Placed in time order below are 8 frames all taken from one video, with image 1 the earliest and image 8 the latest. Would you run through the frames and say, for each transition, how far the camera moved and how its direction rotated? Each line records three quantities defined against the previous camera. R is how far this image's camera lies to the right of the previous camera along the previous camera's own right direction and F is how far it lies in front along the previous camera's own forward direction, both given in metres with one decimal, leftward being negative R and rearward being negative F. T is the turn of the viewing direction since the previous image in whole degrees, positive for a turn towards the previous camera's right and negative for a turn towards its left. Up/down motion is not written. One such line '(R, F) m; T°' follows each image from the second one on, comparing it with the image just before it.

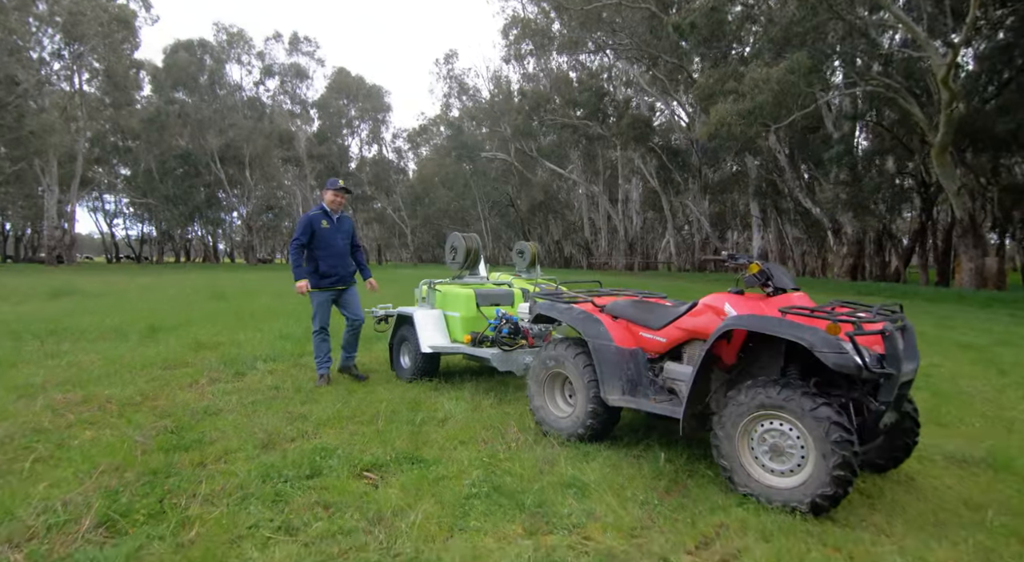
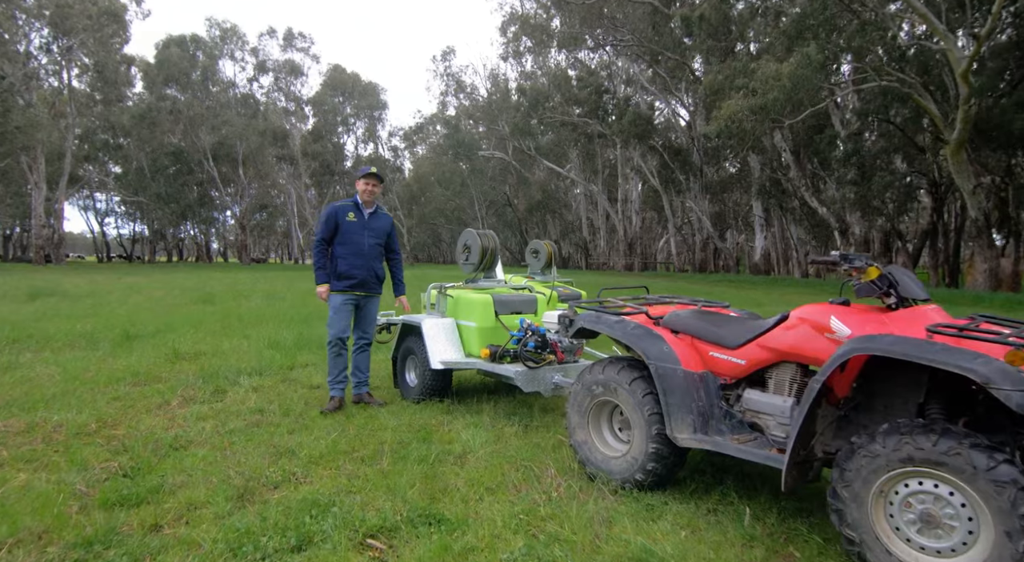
(-0.3, +0.9) m; 0°
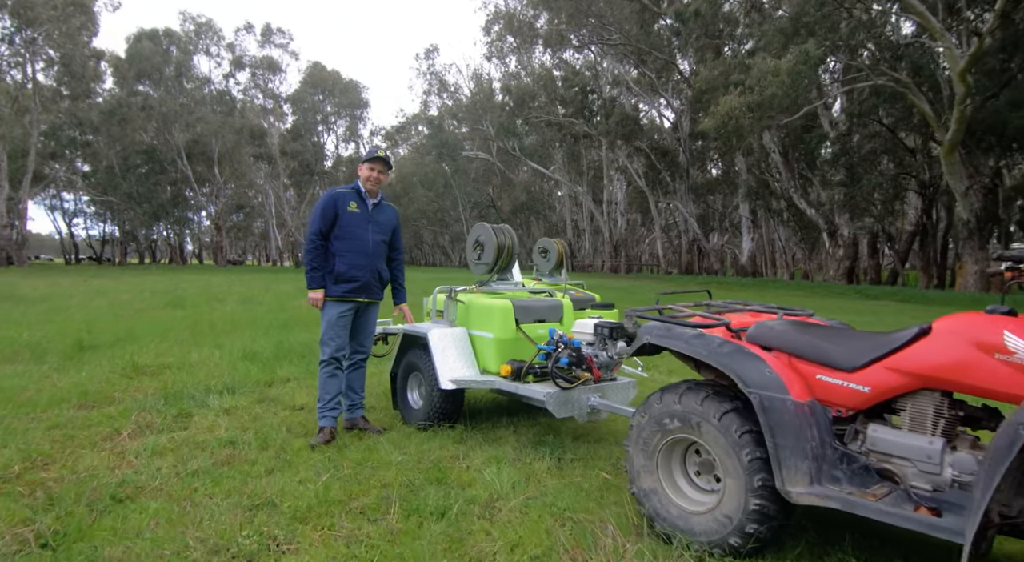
(-0.3, +0.9) m; +2°
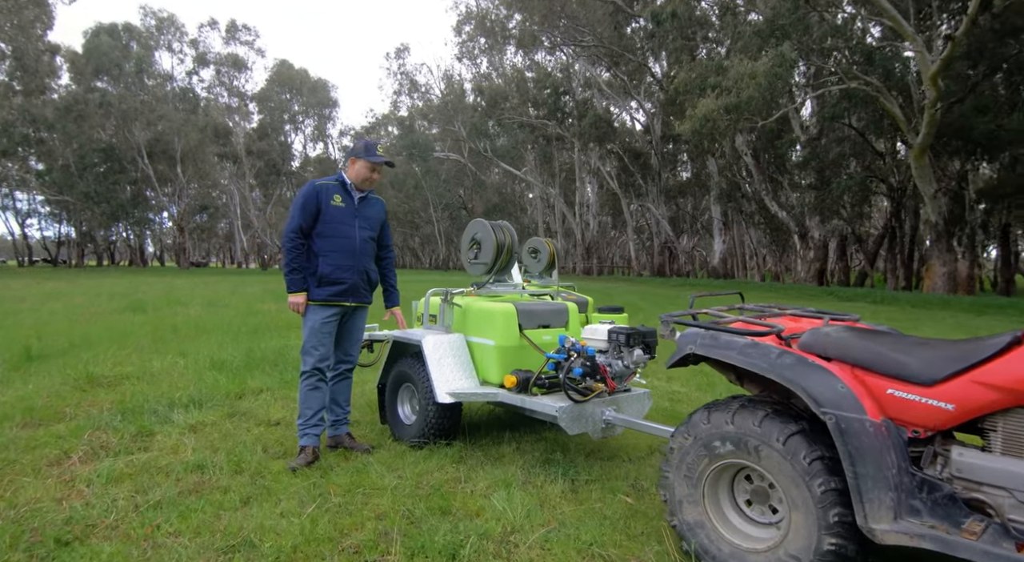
(-0.2, +0.4) m; +3°
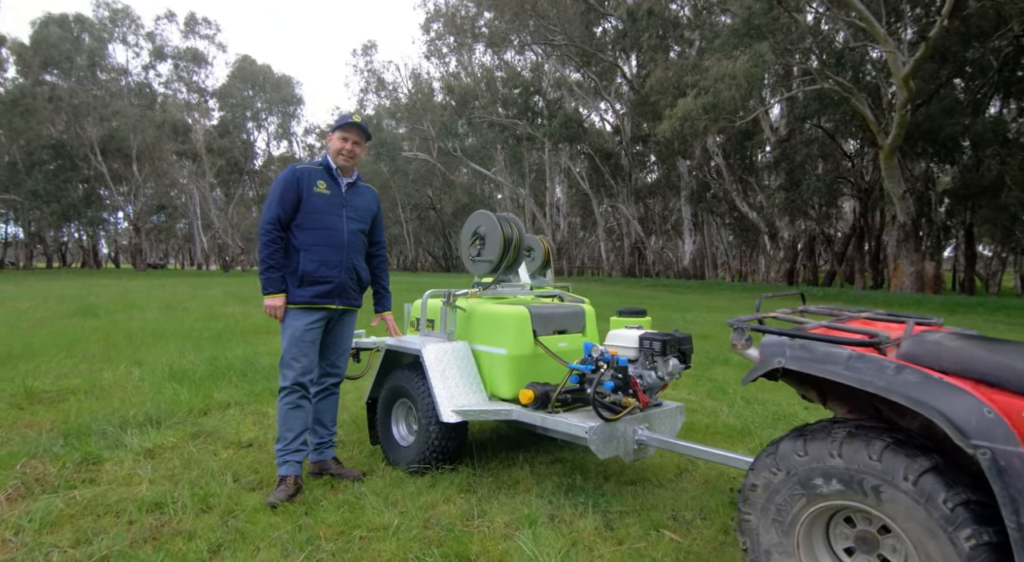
(-0.3, +0.6) m; +3°
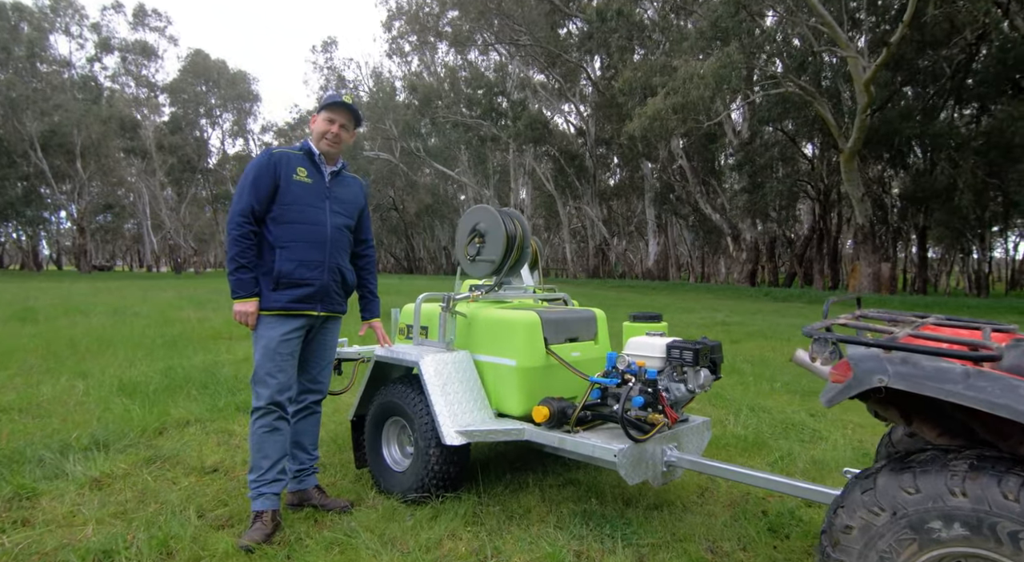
(-0.2, +0.4) m; +4°
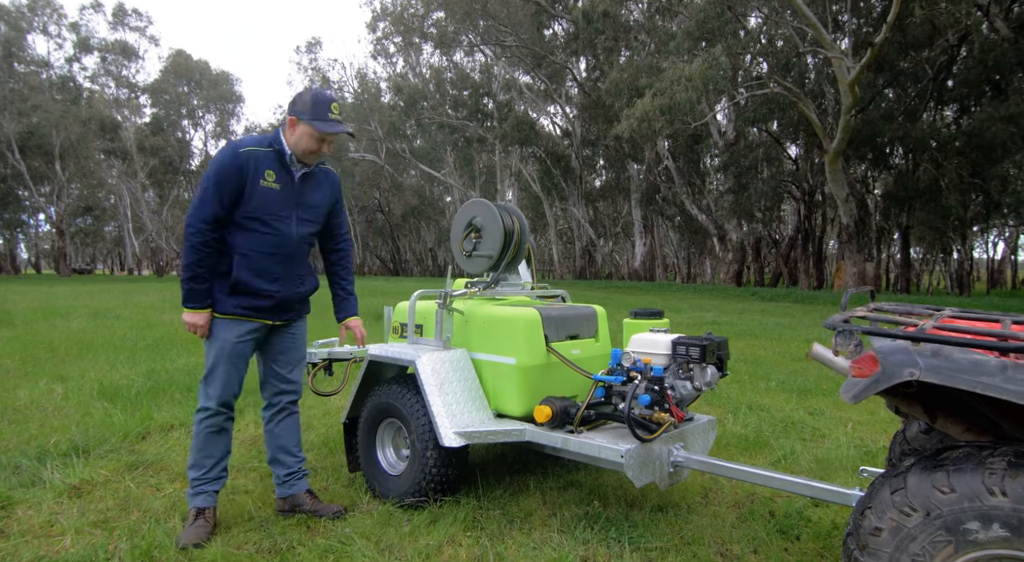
(-0.1, +0.1) m; +1°
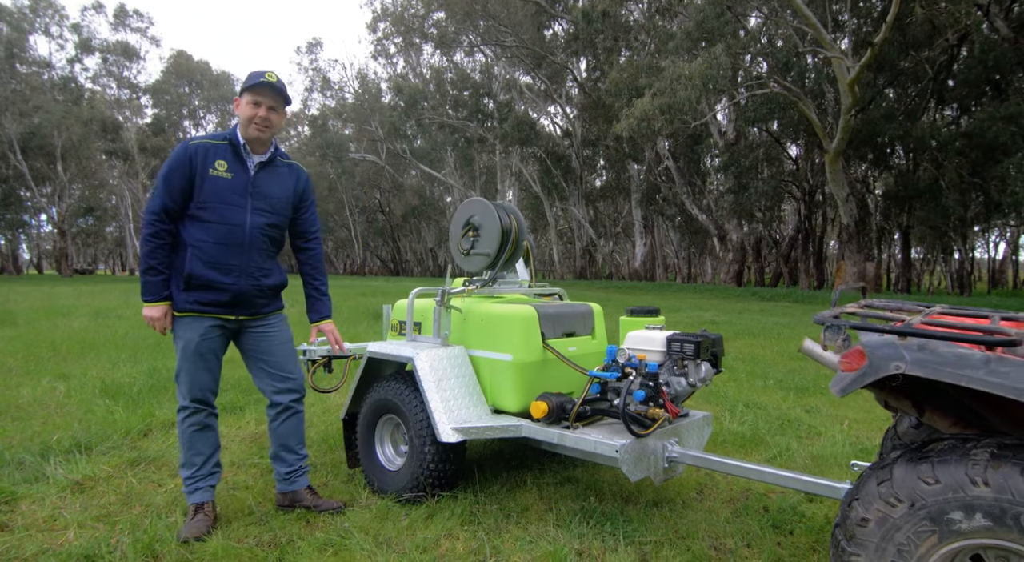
(0.0, 0.0) m; 0°
